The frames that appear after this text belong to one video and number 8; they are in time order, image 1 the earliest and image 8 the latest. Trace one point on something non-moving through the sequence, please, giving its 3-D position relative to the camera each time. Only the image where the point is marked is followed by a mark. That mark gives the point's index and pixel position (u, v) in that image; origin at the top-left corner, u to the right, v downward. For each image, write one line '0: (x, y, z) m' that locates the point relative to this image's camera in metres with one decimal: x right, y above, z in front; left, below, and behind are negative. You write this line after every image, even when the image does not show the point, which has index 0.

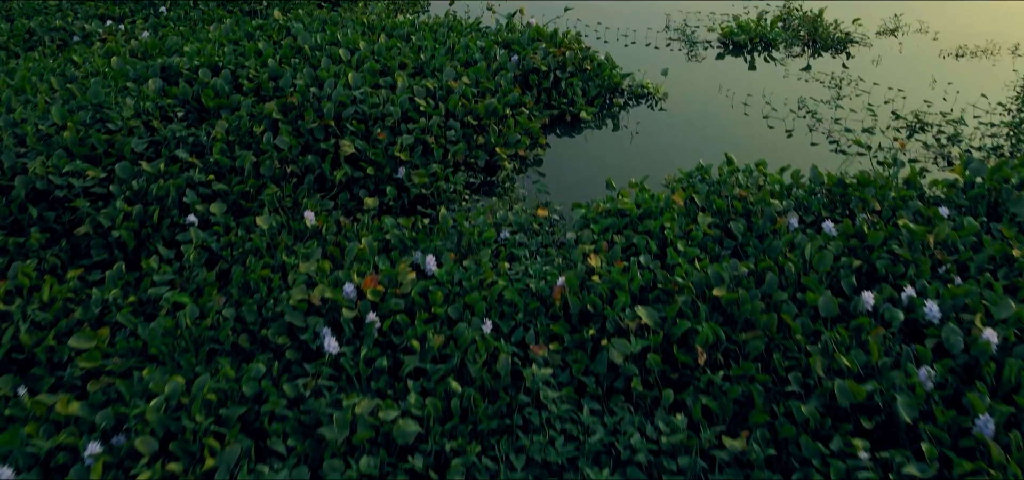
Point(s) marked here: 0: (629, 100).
0: (+0.8, +0.9, +4.9) m
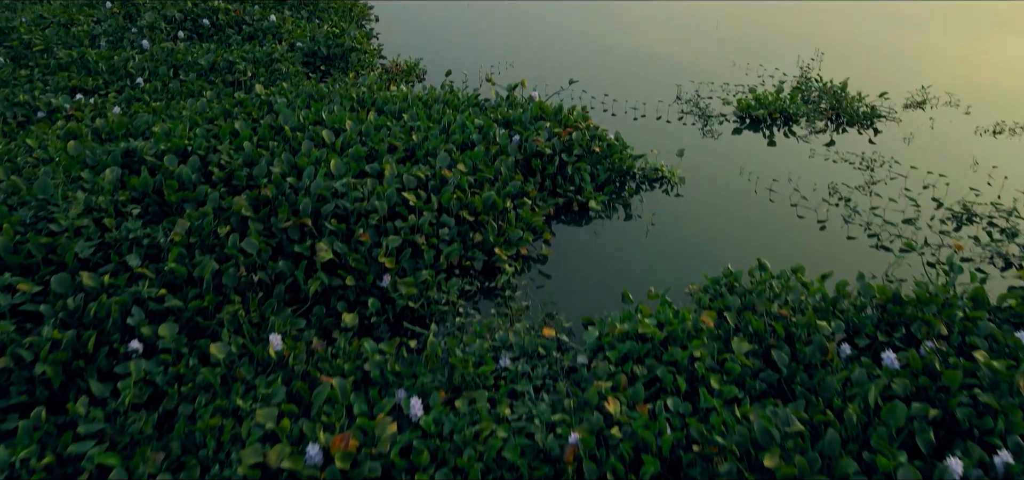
0: (+0.8, +0.3, +4.5) m
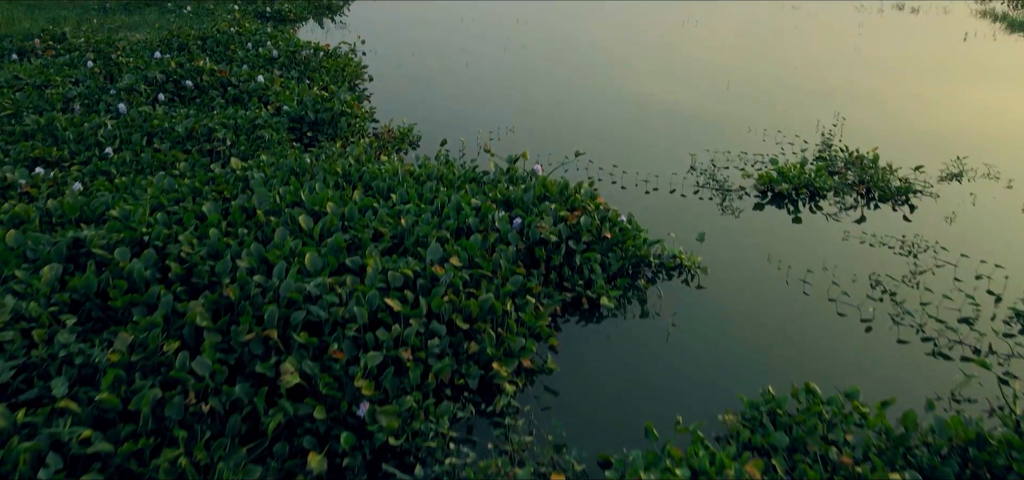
0: (+0.8, -0.2, +4.0) m
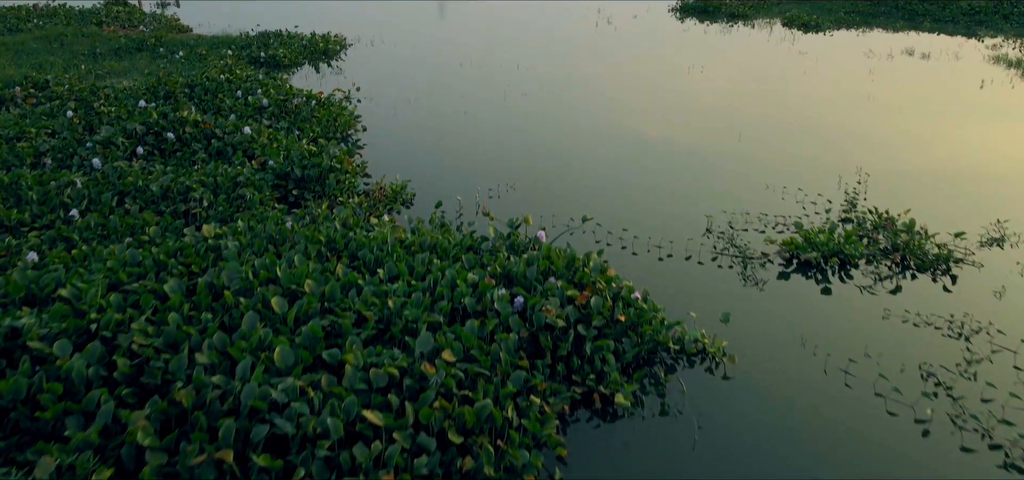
0: (+0.8, -0.6, +3.5) m
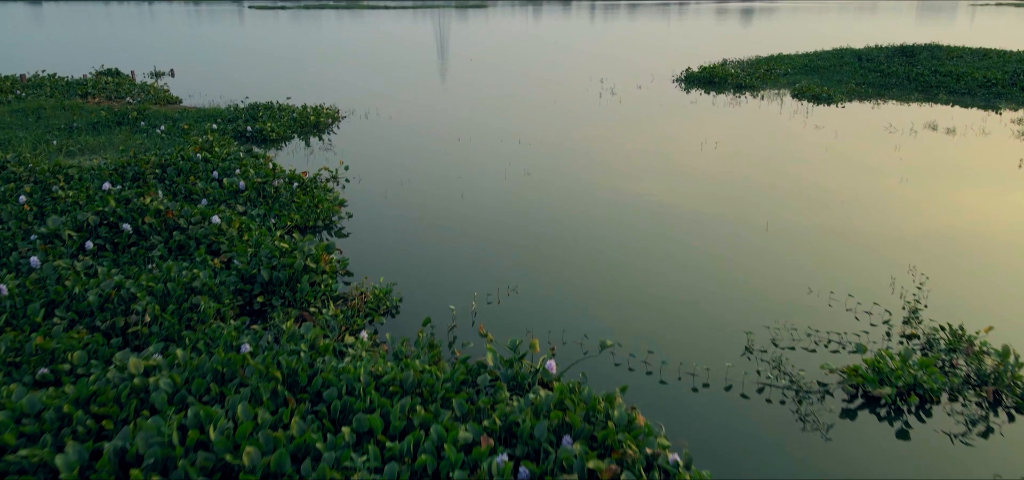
0: (+0.8, -1.2, +2.7) m
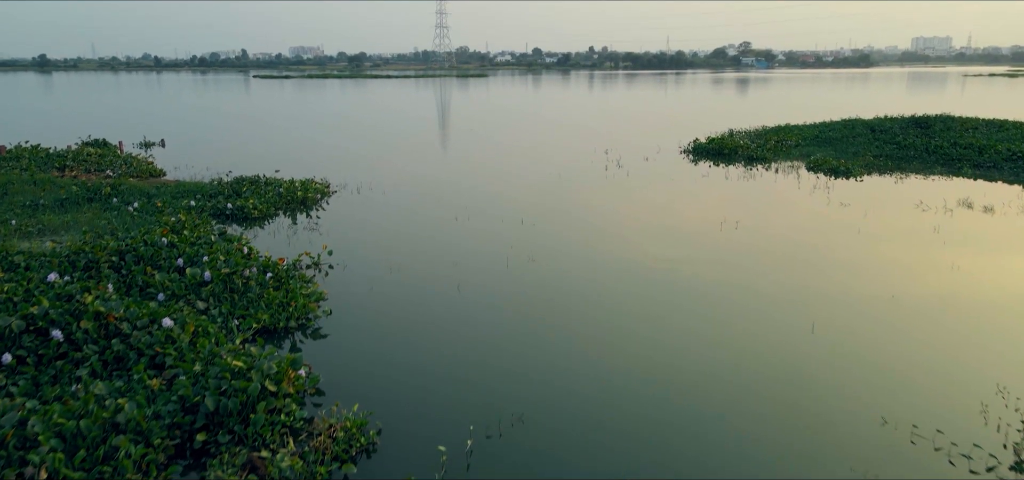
0: (+0.8, -1.6, +1.7) m
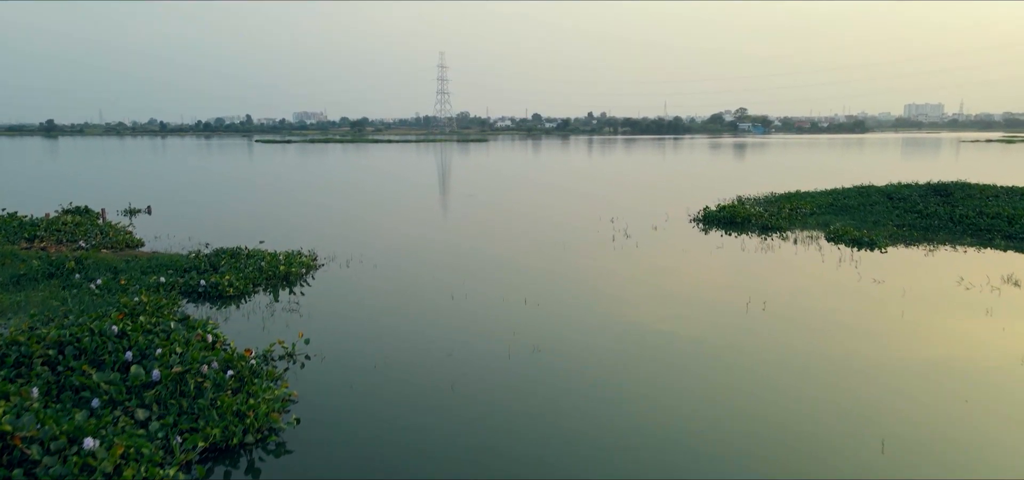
0: (+0.9, -1.9, +0.6) m
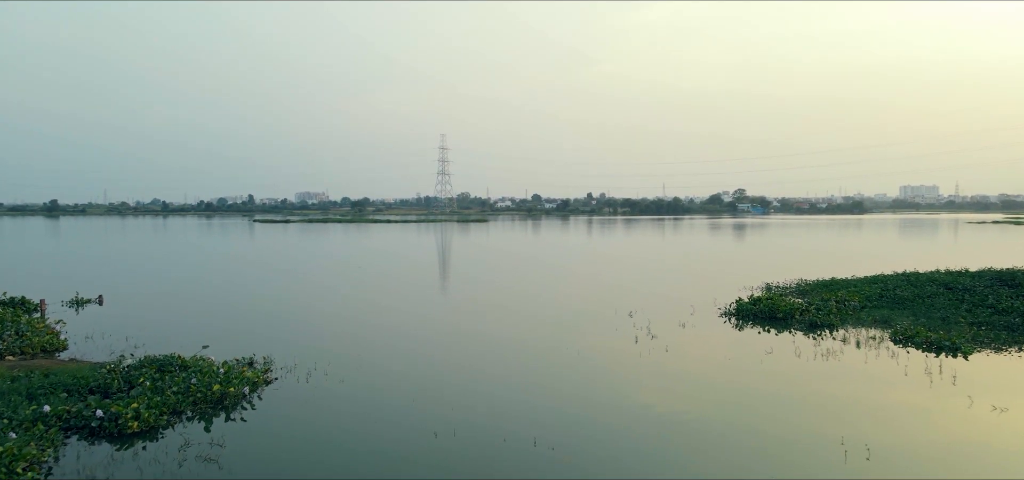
0: (+0.9, -2.0, -1.8) m
